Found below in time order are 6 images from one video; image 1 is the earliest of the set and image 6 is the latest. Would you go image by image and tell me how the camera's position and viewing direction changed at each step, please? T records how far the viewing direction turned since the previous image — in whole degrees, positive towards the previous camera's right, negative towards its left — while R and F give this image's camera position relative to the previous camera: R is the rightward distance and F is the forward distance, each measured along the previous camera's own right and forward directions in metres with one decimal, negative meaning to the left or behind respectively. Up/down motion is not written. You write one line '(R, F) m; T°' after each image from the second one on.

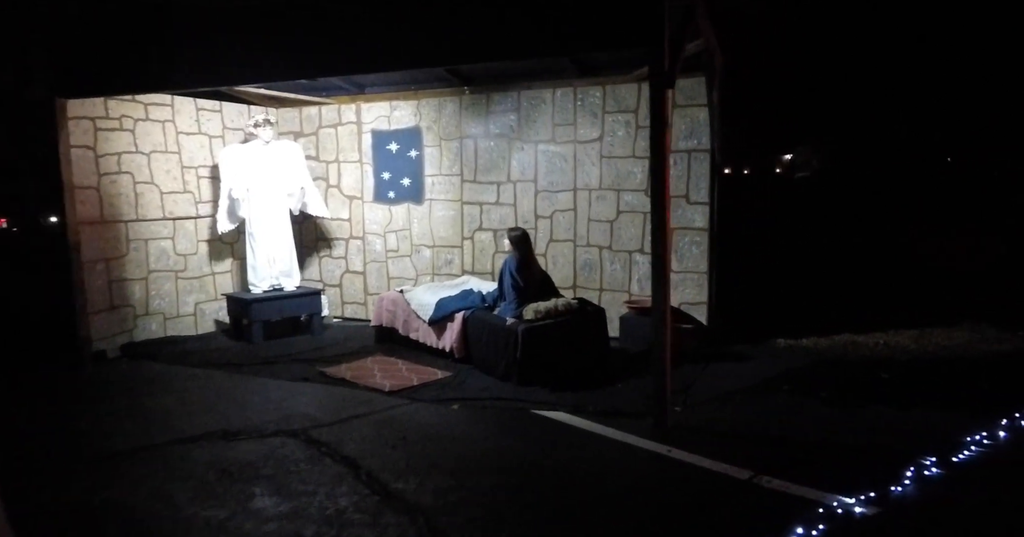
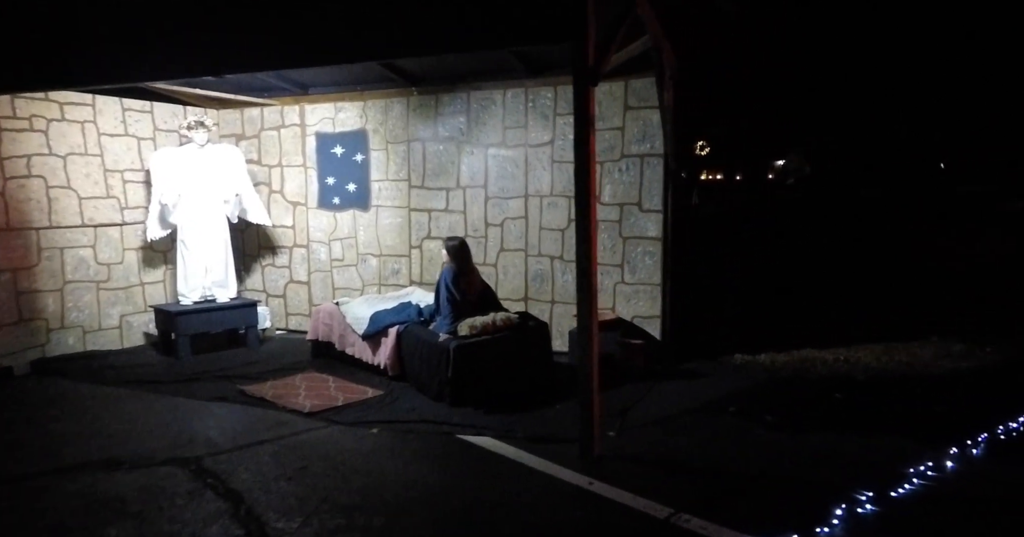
(+0.4, +0.3) m; 0°
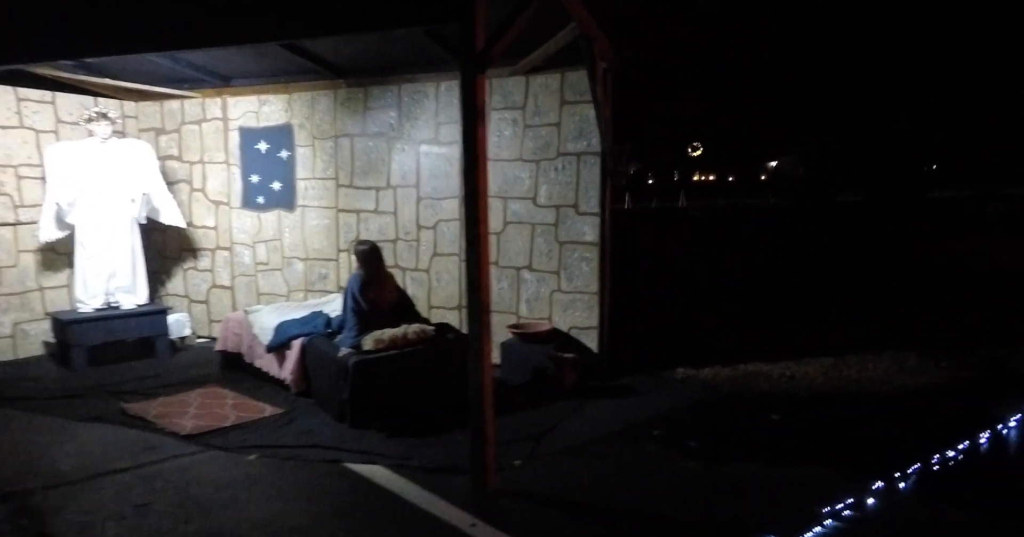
(+0.5, +0.5) m; +1°
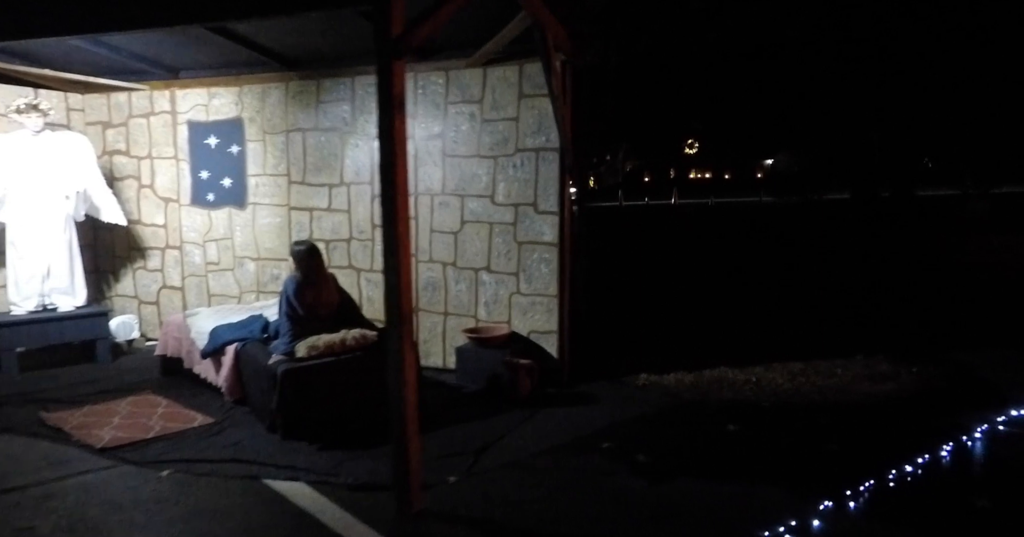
(+0.3, +0.3) m; 0°
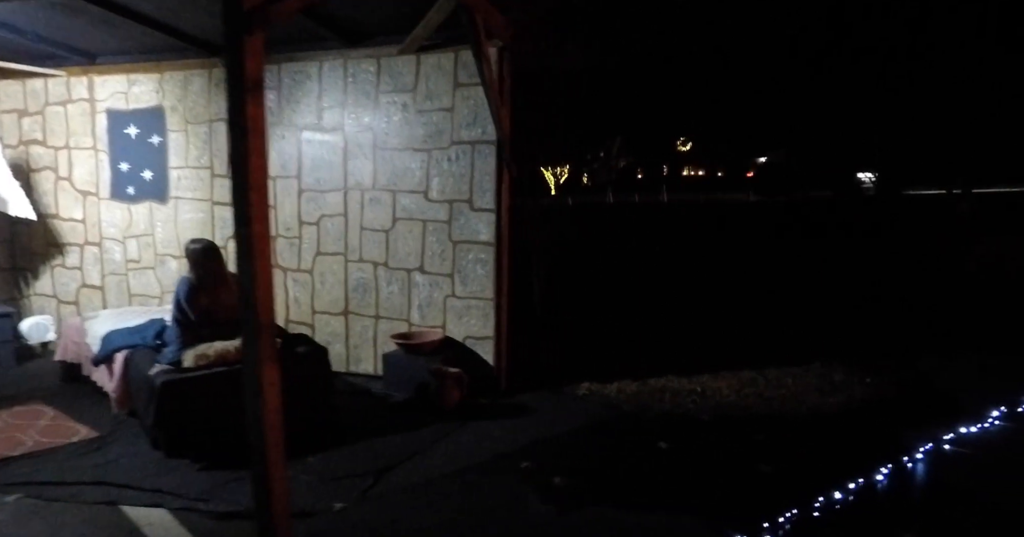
(+0.5, +0.4) m; 0°
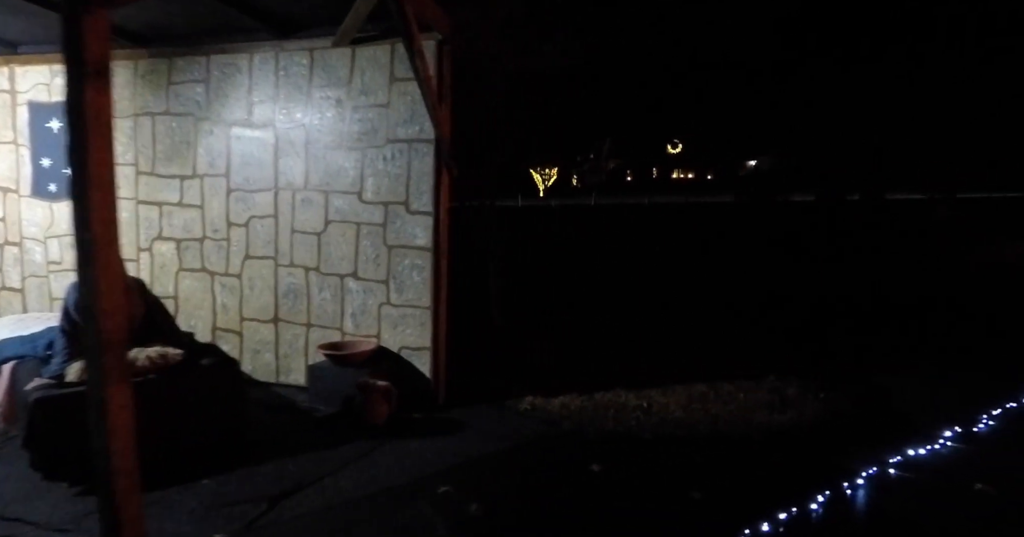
(+0.4, +0.3) m; +1°
